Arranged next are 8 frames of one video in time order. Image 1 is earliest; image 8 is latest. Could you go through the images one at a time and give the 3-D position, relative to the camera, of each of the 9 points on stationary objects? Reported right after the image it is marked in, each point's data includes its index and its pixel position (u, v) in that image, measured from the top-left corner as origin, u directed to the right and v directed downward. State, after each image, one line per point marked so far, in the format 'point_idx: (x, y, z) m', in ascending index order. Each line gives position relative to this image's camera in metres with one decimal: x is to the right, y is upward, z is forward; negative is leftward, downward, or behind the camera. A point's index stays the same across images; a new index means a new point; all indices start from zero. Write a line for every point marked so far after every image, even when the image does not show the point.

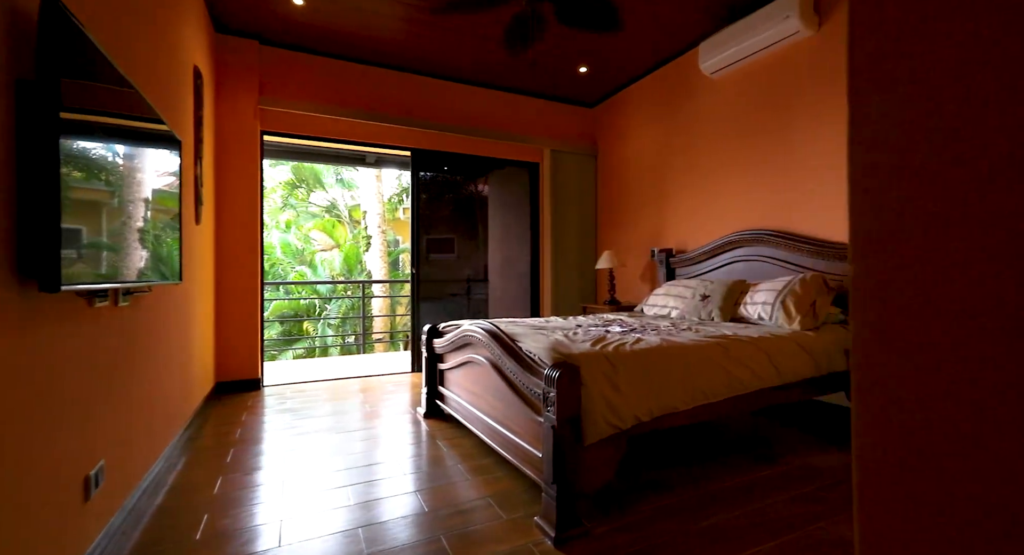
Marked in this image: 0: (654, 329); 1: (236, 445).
0: (+0.8, -0.3, +2.6) m
1: (-1.4, -0.9, +2.3) m
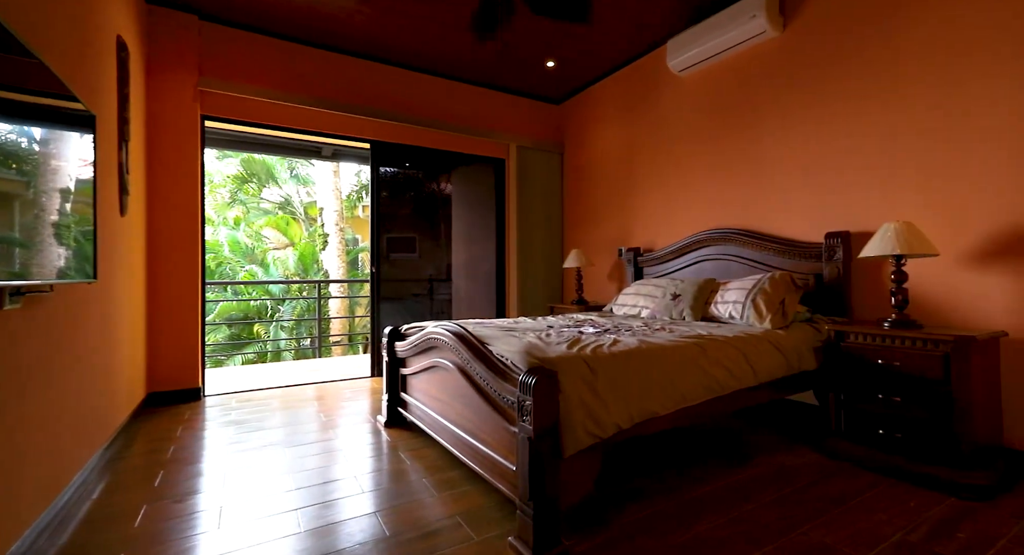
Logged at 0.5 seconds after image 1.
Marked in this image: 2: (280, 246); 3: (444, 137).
0: (+0.6, -0.3, +2.5) m
1: (-1.5, -0.8, +2.0) m
2: (-3.0, +0.4, +5.9) m
3: (-0.7, +1.4, +4.4) m
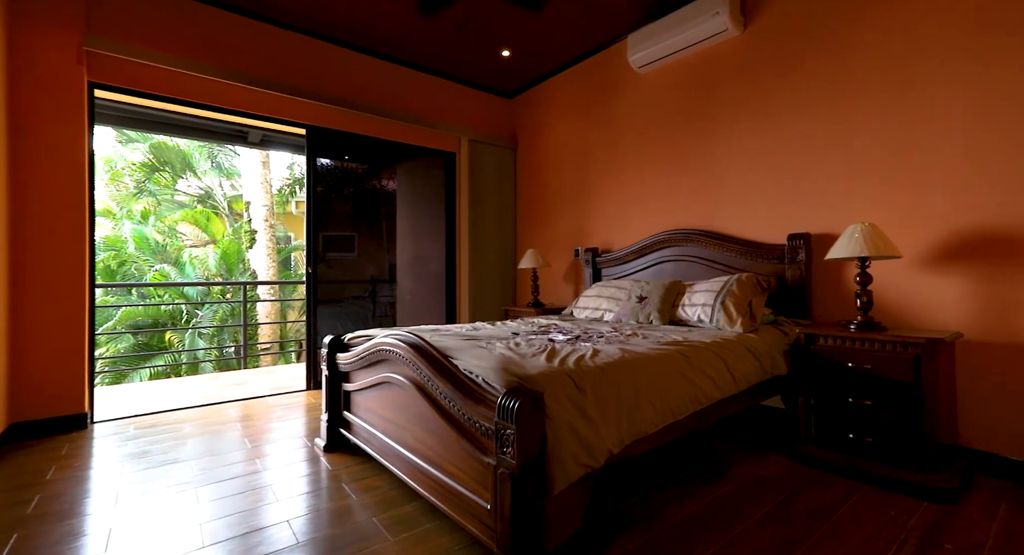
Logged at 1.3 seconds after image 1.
0: (+0.4, -0.3, +2.3) m
1: (-1.7, -0.9, +1.6) m
2: (-3.6, +0.4, +5.2) m
3: (-1.1, +1.4, +4.1) m
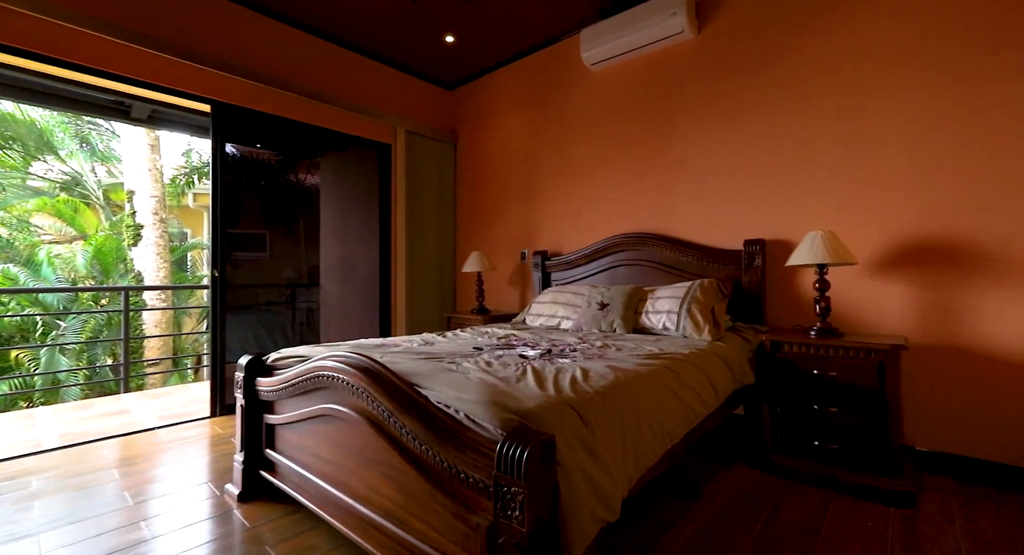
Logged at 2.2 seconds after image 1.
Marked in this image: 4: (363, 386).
0: (+0.3, -0.3, +2.1) m
1: (-1.7, -0.9, +1.0) m
2: (-4.2, +0.4, +4.2) m
3: (-1.6, +1.3, +3.6) m
4: (-0.5, -0.3, +1.4) m
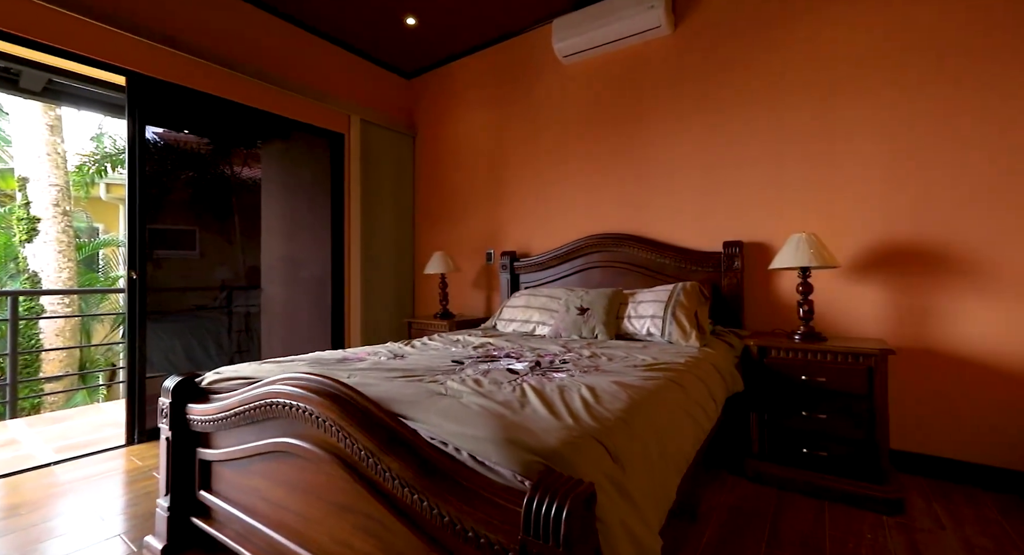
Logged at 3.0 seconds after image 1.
0: (+0.2, -0.3, +1.9) m
1: (-1.6, -0.9, +0.6) m
2: (-4.5, +0.3, +3.5) m
3: (-1.8, +1.3, +3.2) m
4: (-0.5, -0.4, +1.2) m
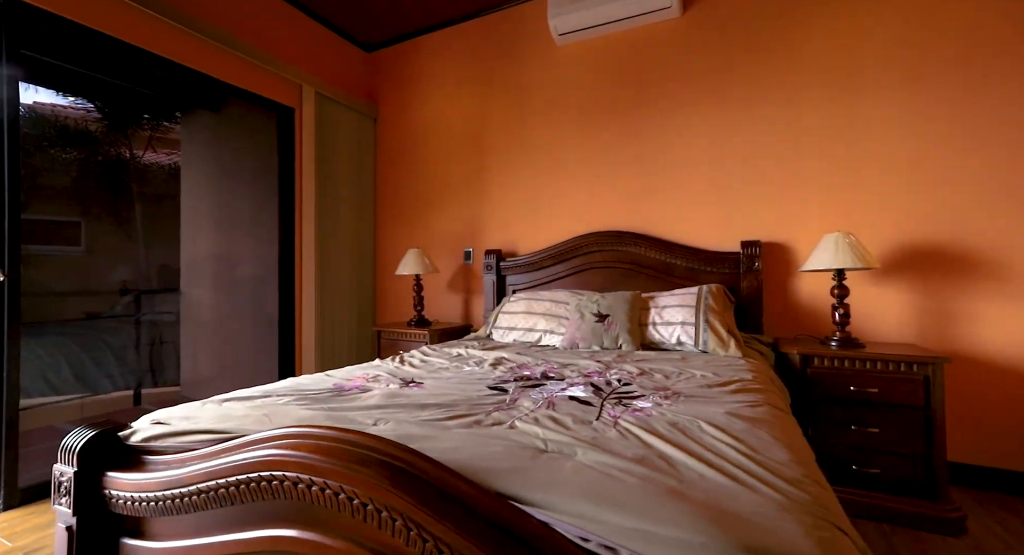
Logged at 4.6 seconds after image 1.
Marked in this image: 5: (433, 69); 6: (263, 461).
0: (+0.3, -0.3, +1.6) m
1: (-1.3, -0.9, 0.0) m
2: (-4.6, +0.3, +2.4) m
3: (-1.8, +1.3, +2.5) m
4: (-0.2, -0.4, +0.7) m
5: (-0.6, +1.6, +3.5) m
6: (-0.4, -0.3, +0.8) m
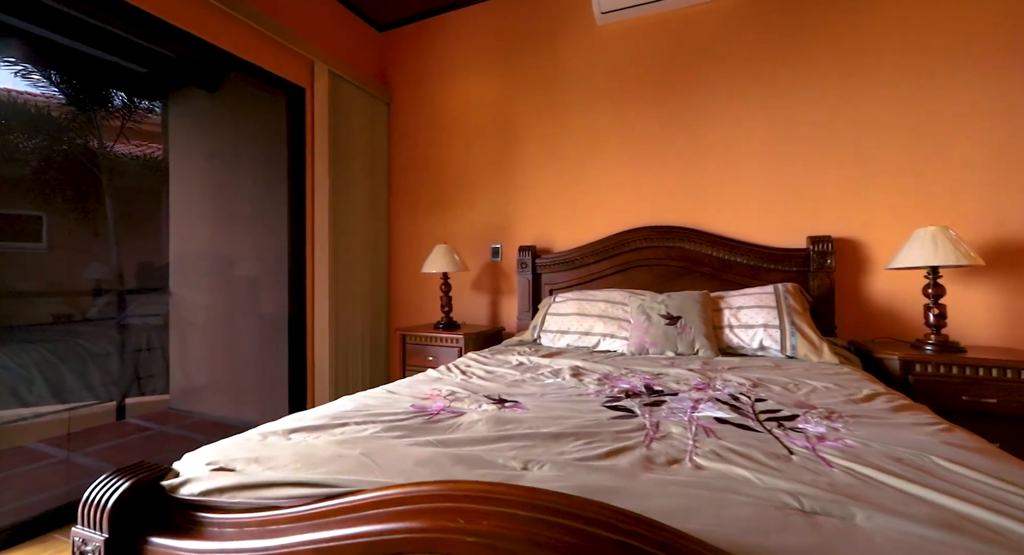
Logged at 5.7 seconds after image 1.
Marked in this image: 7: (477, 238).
0: (+0.6, -0.3, +1.3) m
1: (-0.9, -0.9, -0.3) m
2: (-4.3, +0.4, +2.0) m
3: (-1.6, +1.3, +2.2) m
4: (+0.1, -0.3, +0.5) m
5: (-0.4, +1.6, +3.2) m
6: (-0.1, -0.3, +0.6) m
7: (-0.3, +0.3, +3.1) m
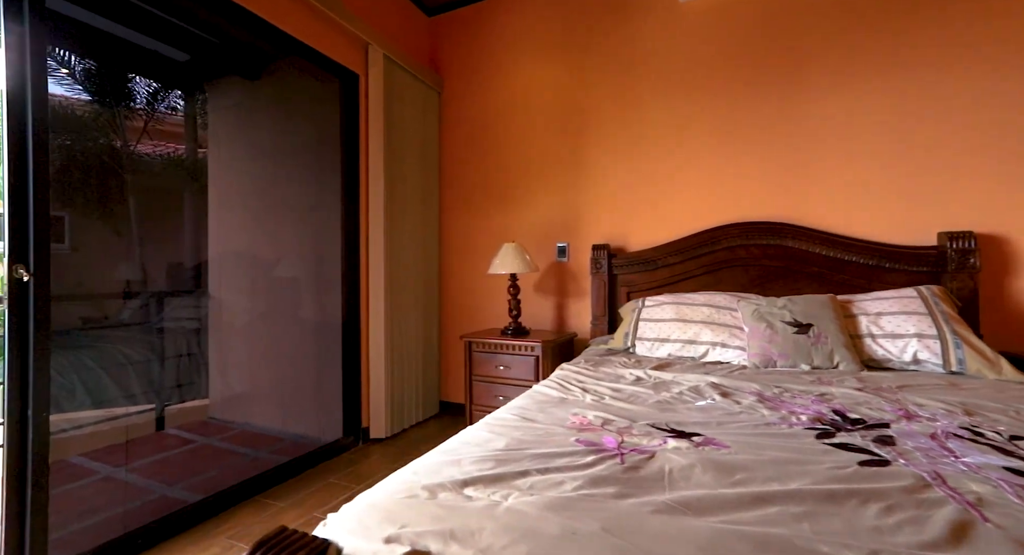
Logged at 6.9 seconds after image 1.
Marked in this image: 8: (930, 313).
0: (+1.0, -0.3, +1.1) m
1: (-0.6, -0.9, -0.5) m
2: (-3.9, +0.4, +1.8) m
3: (-1.2, +1.3, +2.0) m
4: (+0.5, -0.3, +0.2) m
5: (0.0, +1.6, +3.0) m
6: (+0.3, -0.3, +0.3) m
7: (+0.2, +0.3, +2.9) m
8: (+1.5, -0.1, +1.7) m
